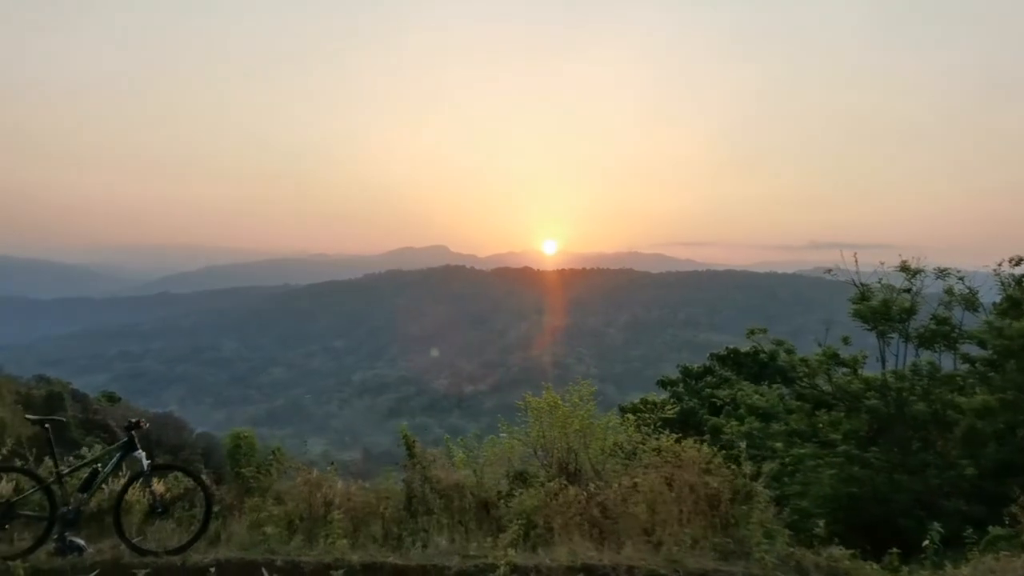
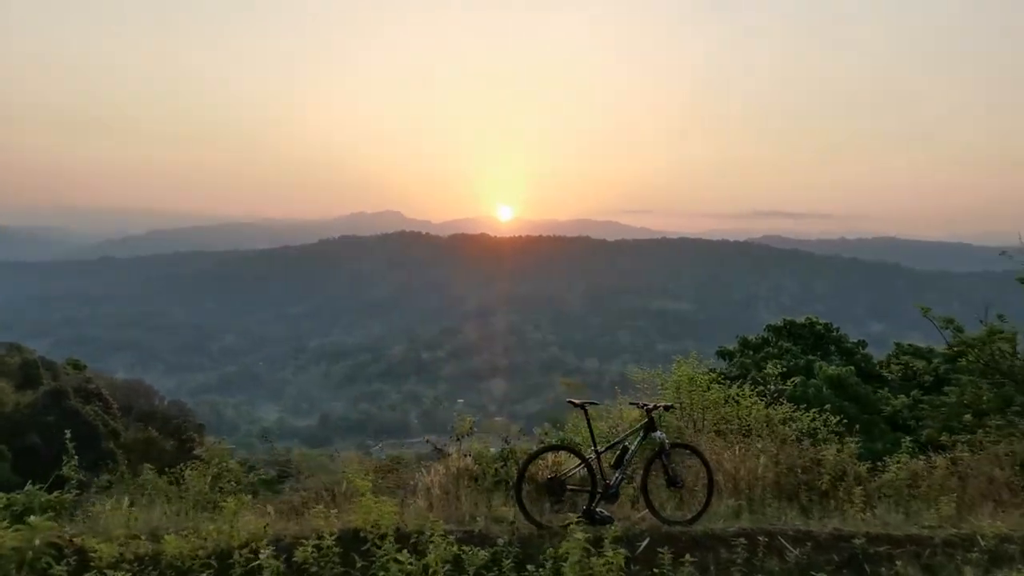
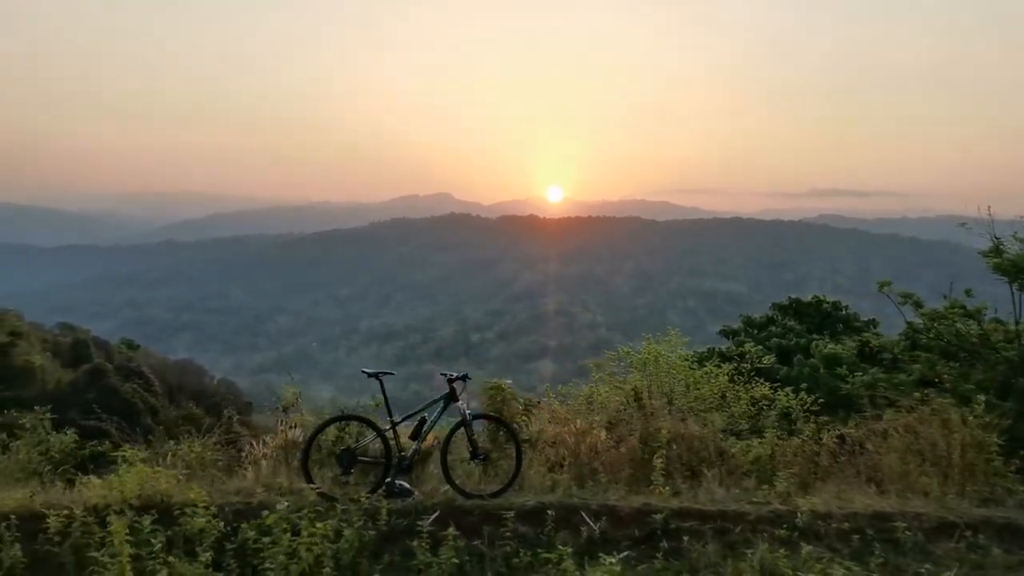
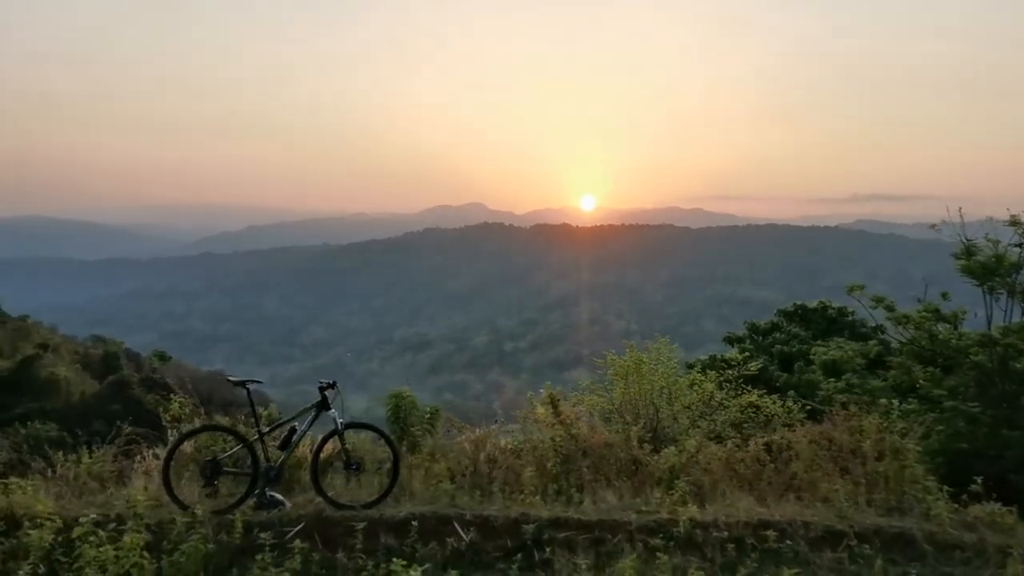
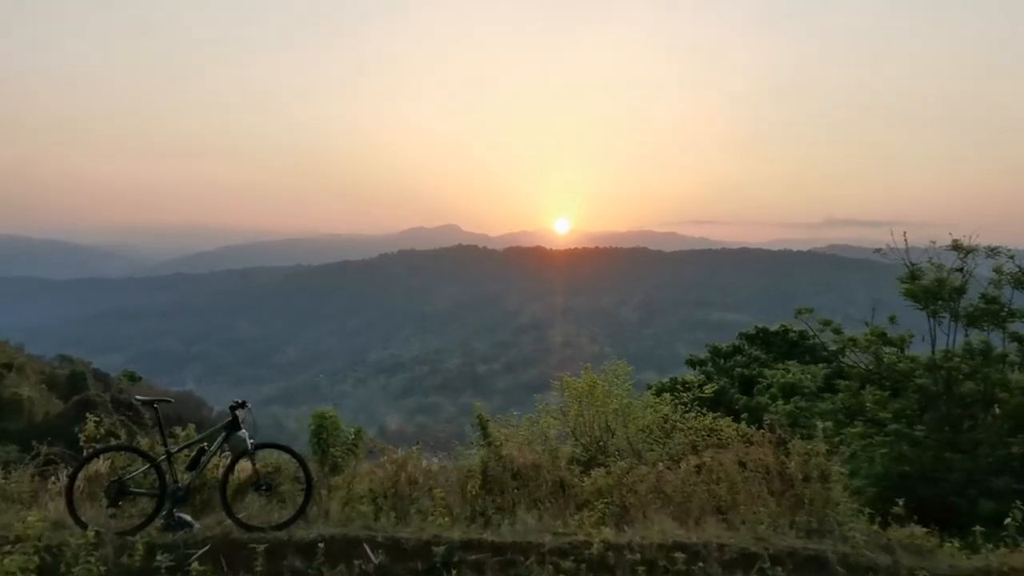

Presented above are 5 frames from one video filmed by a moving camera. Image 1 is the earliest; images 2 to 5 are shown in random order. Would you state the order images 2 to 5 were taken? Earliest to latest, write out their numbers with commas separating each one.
5, 4, 3, 2
